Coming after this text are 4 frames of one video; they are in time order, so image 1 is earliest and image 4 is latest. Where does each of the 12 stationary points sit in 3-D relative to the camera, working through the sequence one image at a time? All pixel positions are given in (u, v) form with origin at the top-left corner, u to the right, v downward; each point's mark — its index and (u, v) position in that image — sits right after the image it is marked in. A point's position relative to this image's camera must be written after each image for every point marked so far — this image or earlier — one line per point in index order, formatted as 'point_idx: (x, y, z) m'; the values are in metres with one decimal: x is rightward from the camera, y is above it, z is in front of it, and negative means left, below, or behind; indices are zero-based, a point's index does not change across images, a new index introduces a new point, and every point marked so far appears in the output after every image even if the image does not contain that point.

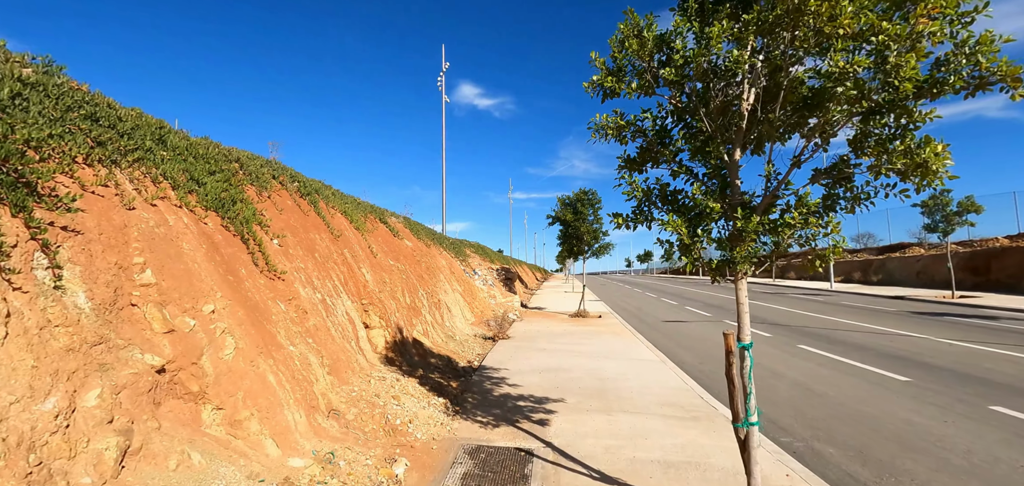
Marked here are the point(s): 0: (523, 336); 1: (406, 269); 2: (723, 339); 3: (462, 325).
0: (+0.3, -2.6, +13.1) m
1: (-2.6, -0.6, +11.4) m
2: (+6.2, -2.8, +13.6) m
3: (-1.4, -2.3, +13.1) m
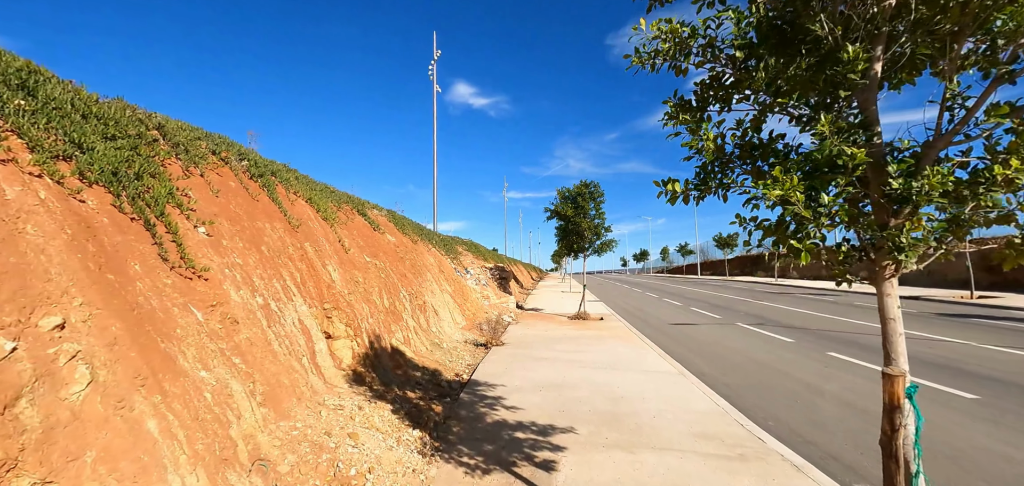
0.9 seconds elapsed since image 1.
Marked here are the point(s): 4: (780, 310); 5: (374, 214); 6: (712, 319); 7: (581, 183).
0: (+0.2, -2.5, +11.7) m
1: (-2.7, -0.5, +10.0) m
2: (+6.0, -2.7, +12.3) m
3: (-1.5, -2.2, +11.7) m
4: (+10.9, -2.7, +19.0) m
5: (-3.7, +0.8, +12.4) m
6: (+7.5, -2.9, +17.4) m
7: (+2.6, +2.3, +17.8) m
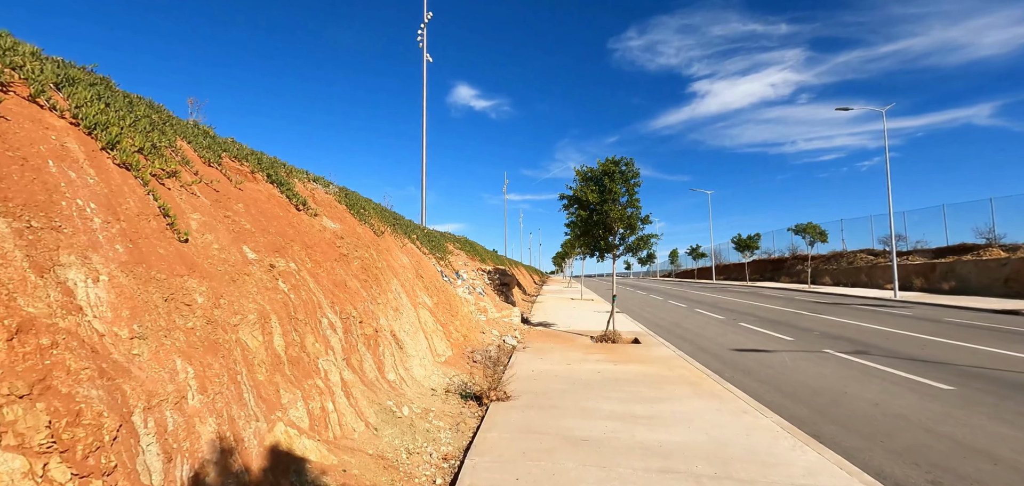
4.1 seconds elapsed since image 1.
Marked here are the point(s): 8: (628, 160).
0: (+0.3, -2.3, +7.3) m
1: (-2.5, -0.3, +5.5) m
2: (+6.2, -2.6, +7.9) m
3: (-1.4, -2.0, +7.3) m
4: (+11.0, -2.7, +14.6) m
5: (-3.5, +0.9, +8.0) m
6: (+7.6, -2.8, +13.0) m
7: (+2.8, +2.4, +13.3) m
8: (+3.4, +2.4, +13.6) m
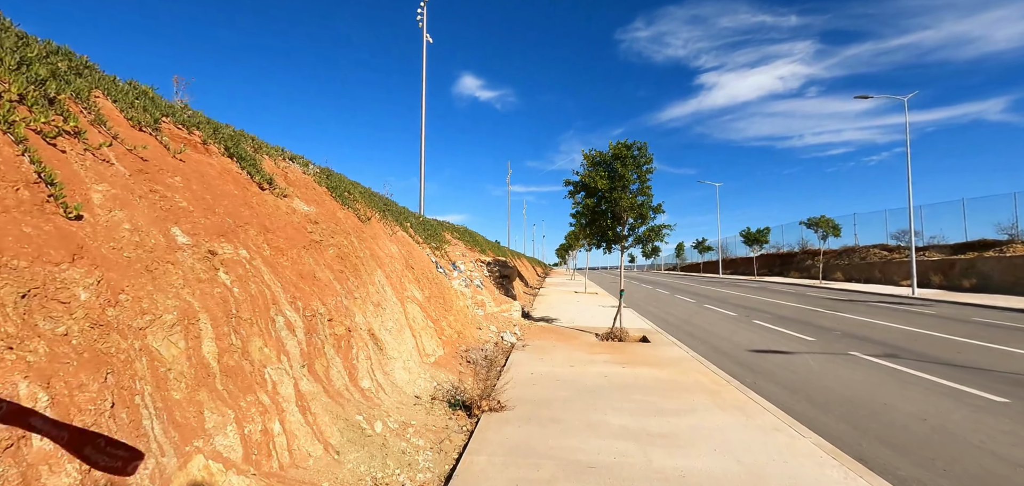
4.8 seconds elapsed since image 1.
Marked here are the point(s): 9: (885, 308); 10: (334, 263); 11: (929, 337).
0: (+0.3, -2.2, +6.4) m
1: (-2.6, -0.2, +4.6) m
2: (+6.1, -2.5, +6.9) m
3: (-1.4, -1.8, +6.4) m
4: (+11.0, -2.5, +13.6) m
5: (-3.5, +1.2, +7.1) m
6: (+7.6, -2.6, +12.0) m
7: (+2.8, +2.6, +12.3) m
8: (+3.5, +2.7, +12.6) m
9: (+15.8, -2.7, +19.8) m
10: (-2.4, -0.3, +6.3) m
11: (+11.0, -2.5, +12.5) m
